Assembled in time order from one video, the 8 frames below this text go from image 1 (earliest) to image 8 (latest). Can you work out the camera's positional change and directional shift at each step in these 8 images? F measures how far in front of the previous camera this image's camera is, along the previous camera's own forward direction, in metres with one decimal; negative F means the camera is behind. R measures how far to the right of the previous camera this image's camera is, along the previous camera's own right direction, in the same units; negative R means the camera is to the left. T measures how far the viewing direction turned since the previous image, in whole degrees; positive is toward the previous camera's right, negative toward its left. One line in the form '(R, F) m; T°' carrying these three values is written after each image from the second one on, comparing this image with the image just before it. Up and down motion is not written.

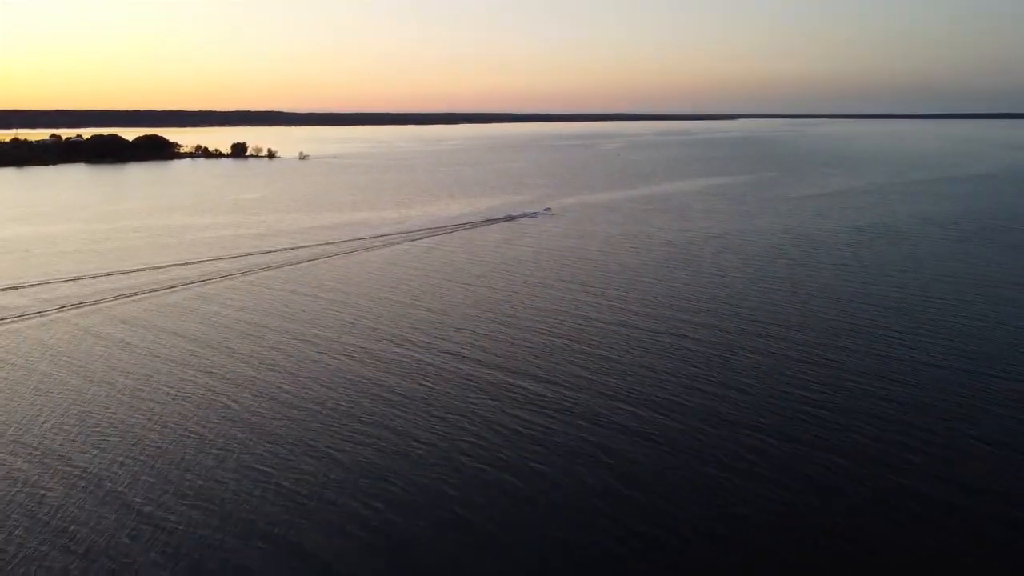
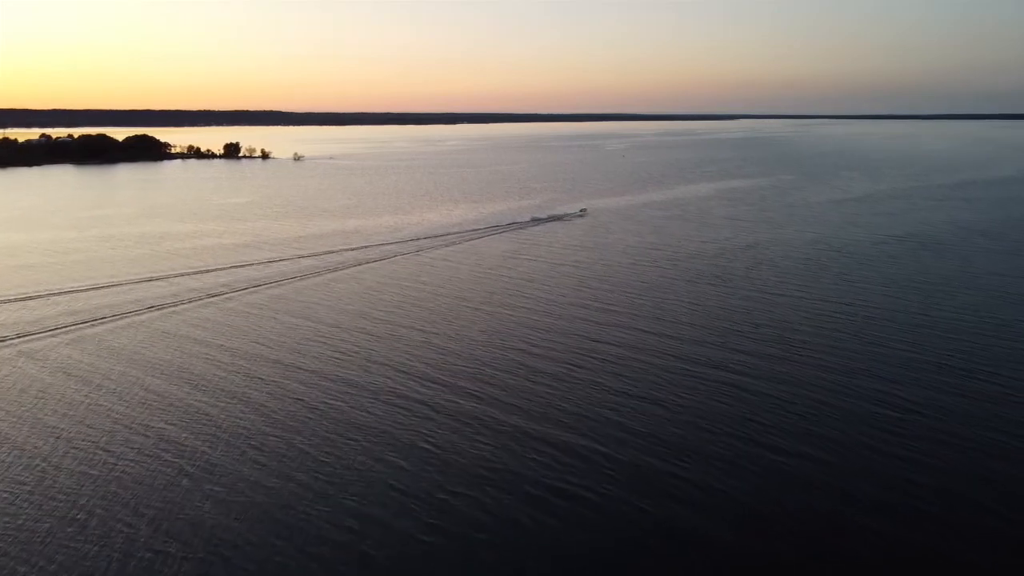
(-0.3, +1.5) m; 0°
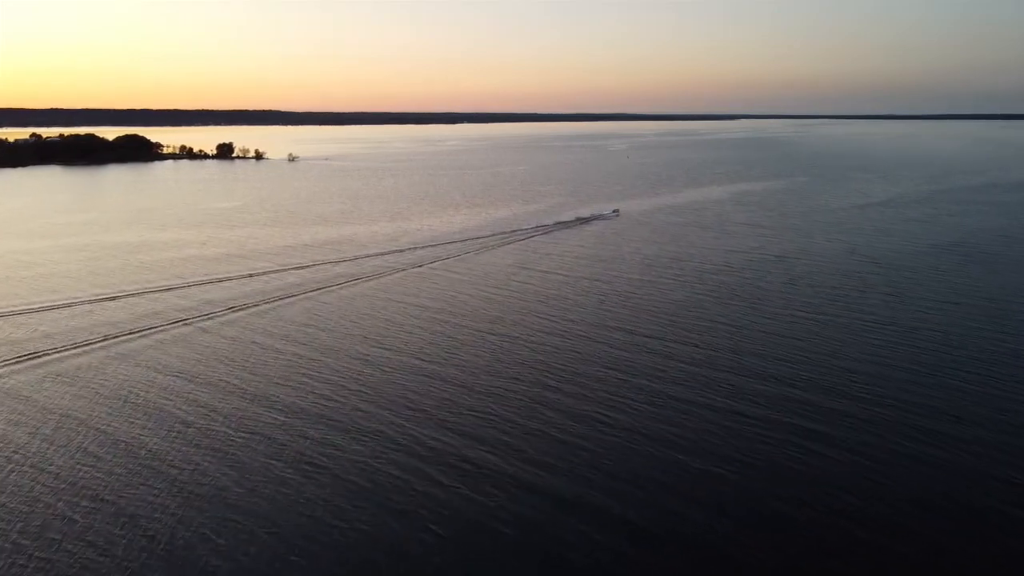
(-0.2, +1.4) m; 0°
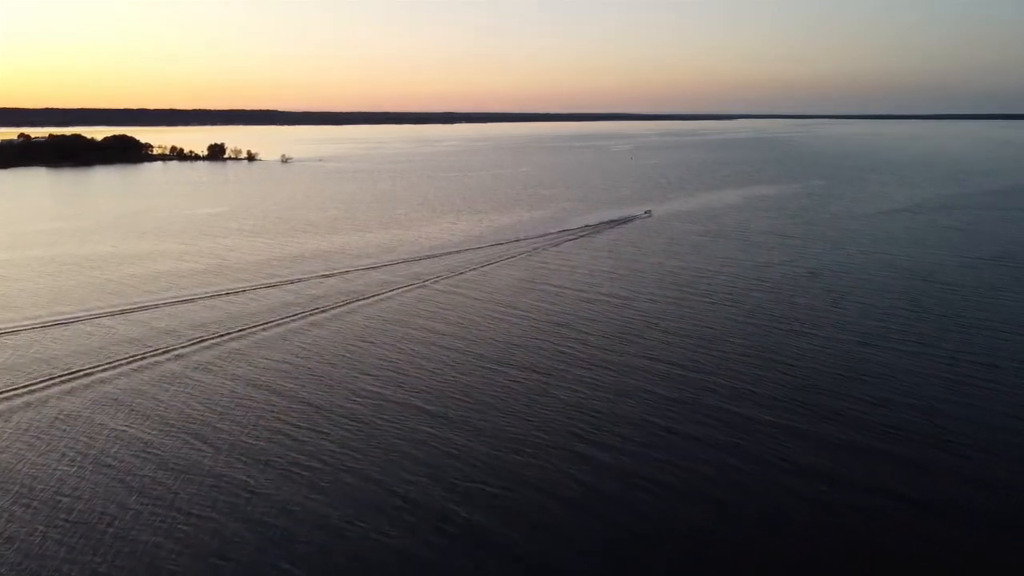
(-0.2, +1.5) m; 0°
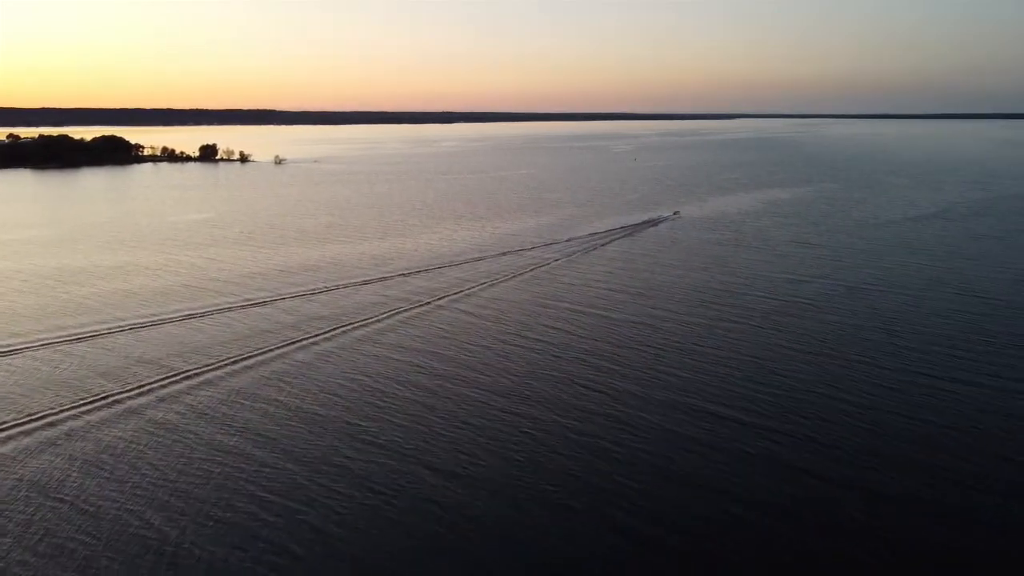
(-0.2, +1.3) m; 0°
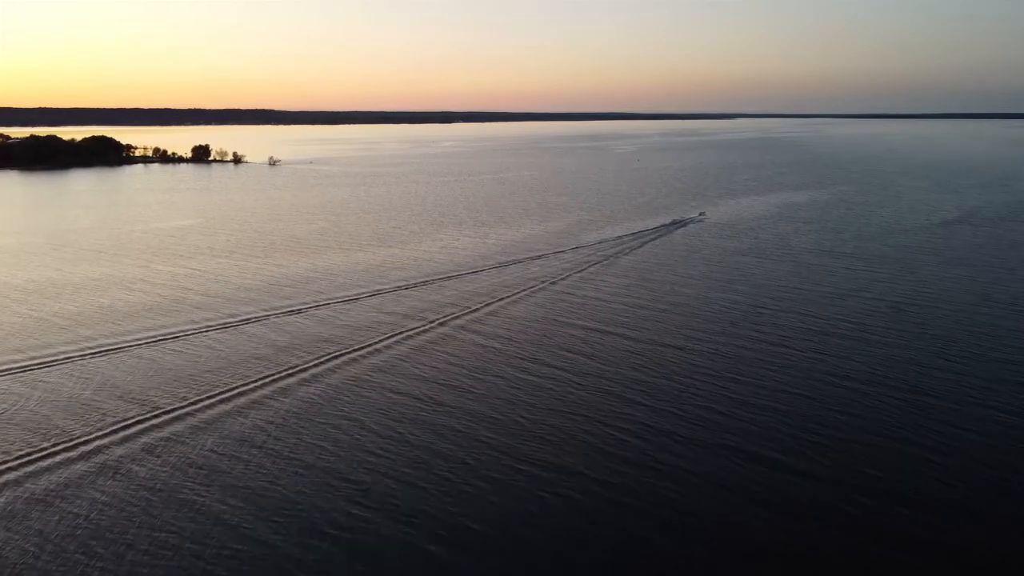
(-0.2, +1.2) m; 0°
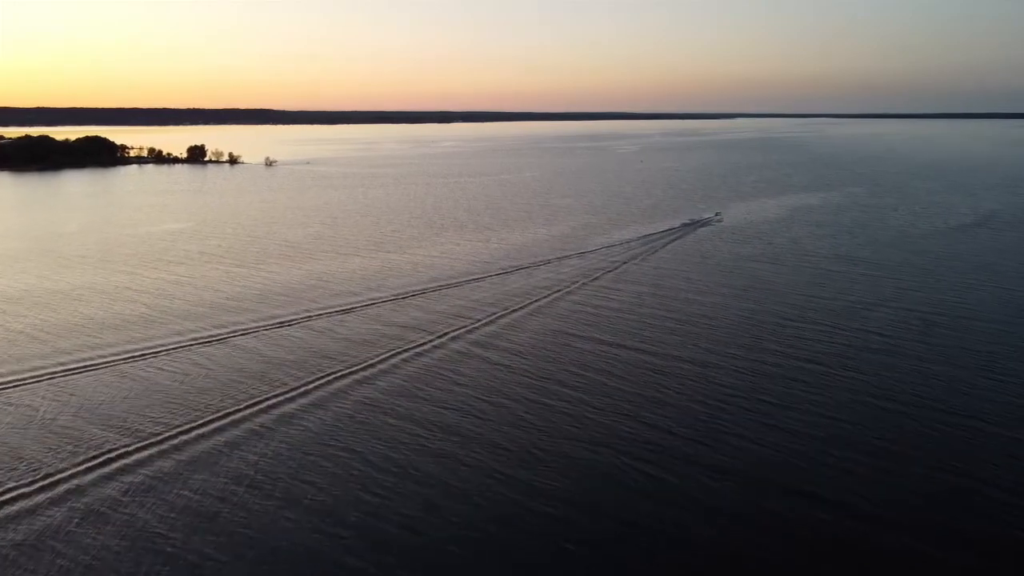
(-0.1, +0.7) m; 0°
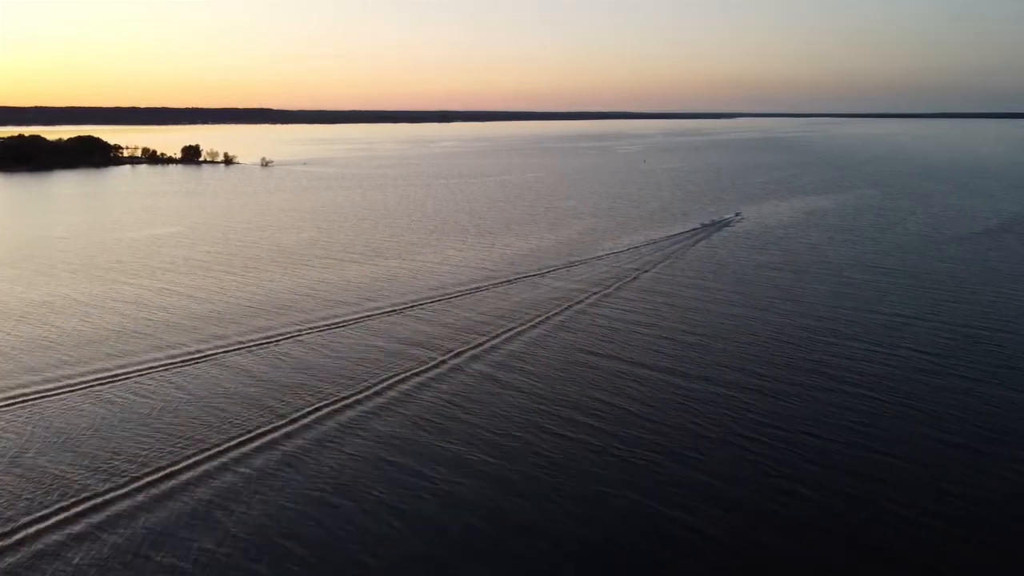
(-0.1, +0.9) m; 0°
